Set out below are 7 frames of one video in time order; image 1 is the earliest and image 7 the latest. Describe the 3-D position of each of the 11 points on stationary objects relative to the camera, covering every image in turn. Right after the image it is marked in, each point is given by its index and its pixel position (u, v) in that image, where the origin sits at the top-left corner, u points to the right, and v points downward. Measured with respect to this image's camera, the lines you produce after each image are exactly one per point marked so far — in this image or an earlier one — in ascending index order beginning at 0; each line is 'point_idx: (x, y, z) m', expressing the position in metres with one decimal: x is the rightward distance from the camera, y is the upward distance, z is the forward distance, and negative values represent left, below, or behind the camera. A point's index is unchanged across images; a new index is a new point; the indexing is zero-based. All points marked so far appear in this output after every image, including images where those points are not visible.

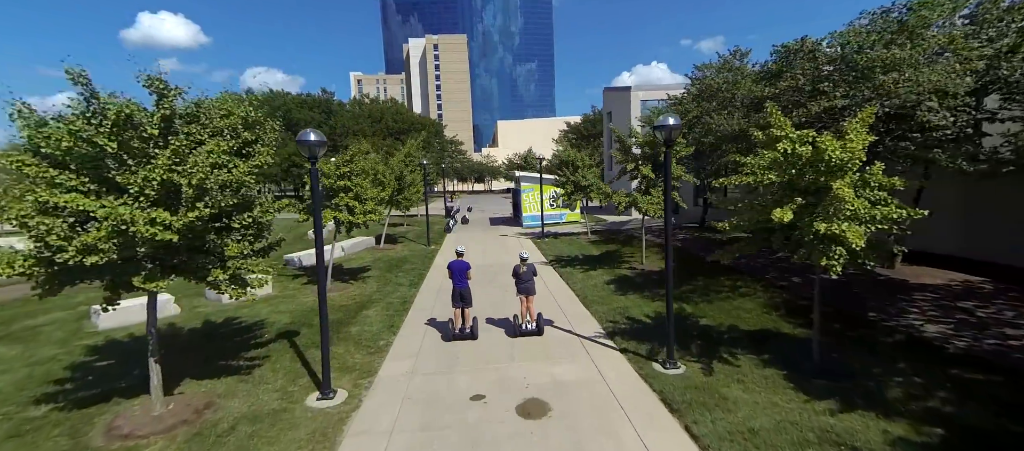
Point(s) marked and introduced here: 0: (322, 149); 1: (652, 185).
0: (-1.7, +0.6, +4.2) m
1: (+2.5, +0.7, +8.4) m
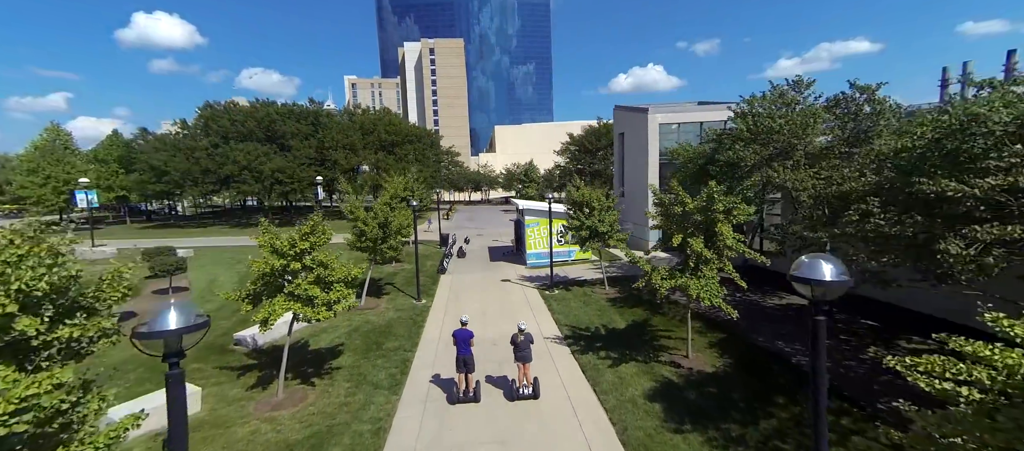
0: (-1.5, -0.5, +2.3) m
1: (+2.6, -0.5, +6.4) m
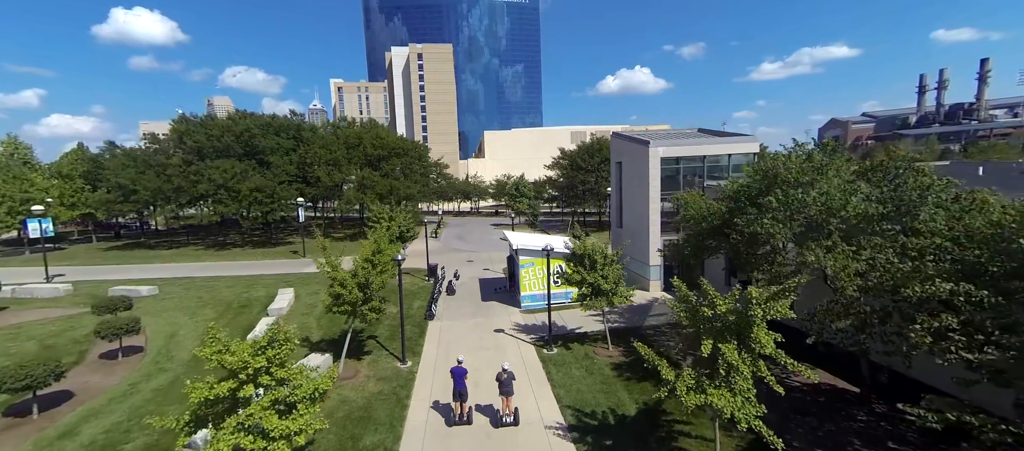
0: (-1.4, -1.7, +1.2) m
1: (+2.6, -1.7, +5.5) m
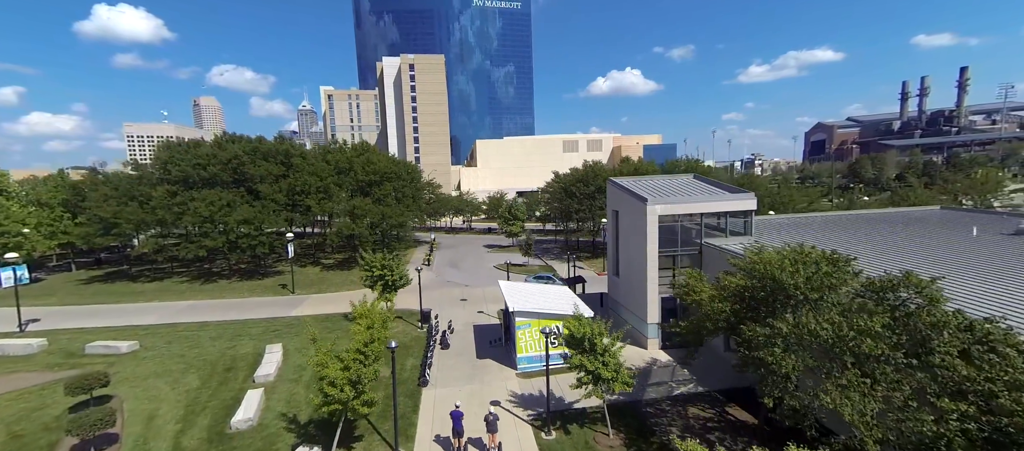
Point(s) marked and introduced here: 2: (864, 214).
0: (-1.3, -3.4, +0.8) m
1: (+2.7, -3.4, +5.1) m
2: (+14.3, +0.5, +19.2) m
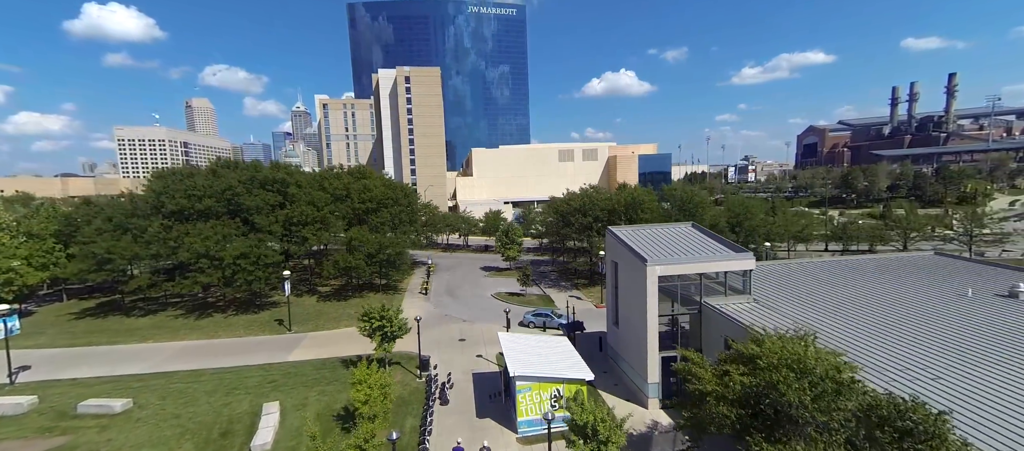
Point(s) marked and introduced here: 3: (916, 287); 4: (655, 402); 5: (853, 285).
0: (-1.1, -5.2, +0.7) m
1: (+2.8, -5.3, +5.1) m
2: (+14.2, -1.4, +19.3) m
3: (+13.5, -2.1, +15.7) m
4: (+4.5, -5.5, +14.7) m
5: (+11.6, -2.1, +16.2) m
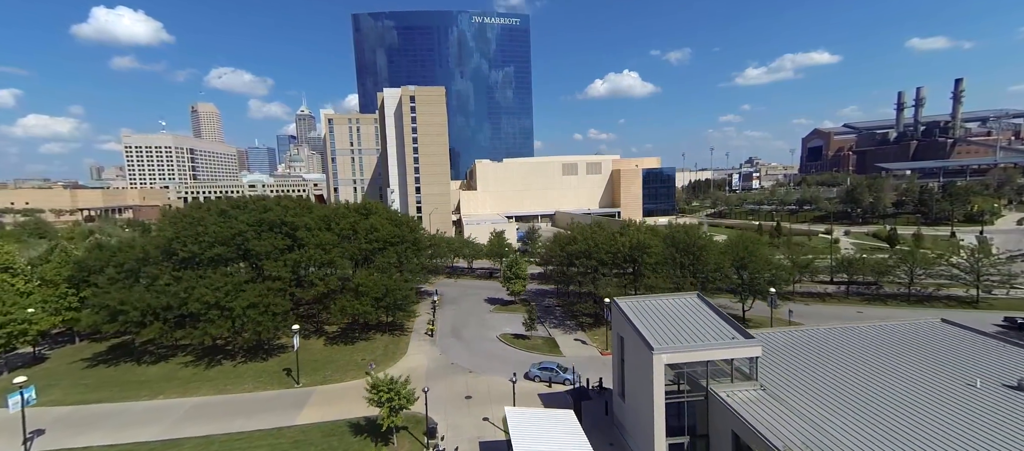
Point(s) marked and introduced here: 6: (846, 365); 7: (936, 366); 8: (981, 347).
0: (-1.0, -7.9, +0.8) m
1: (+3.0, -7.9, +5.2) m
2: (+14.5, -4.2, +19.4) m
3: (+13.7, -4.9, +15.7) m
4: (+4.7, -8.2, +14.8) m
5: (+11.9, -4.9, +16.3) m
6: (+11.9, -4.8, +16.6) m
7: (+14.6, -4.8, +16.0) m
8: (+17.2, -4.4, +17.2) m
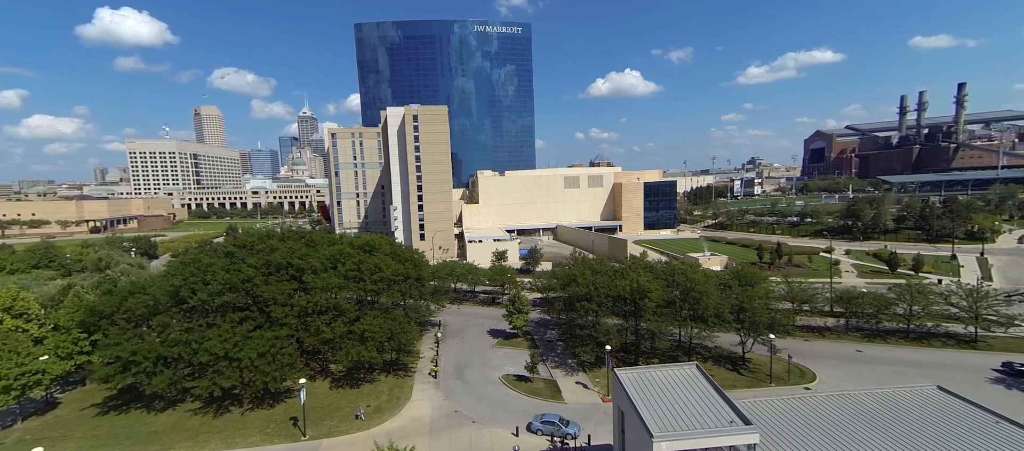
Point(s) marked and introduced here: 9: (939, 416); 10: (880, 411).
0: (-0.9, -10.8, +1.3) m
1: (+3.0, -10.8, +5.6) m
2: (+14.7, -7.1, +19.8) m
3: (+13.8, -7.8, +16.1) m
4: (+4.8, -11.1, +15.2) m
5: (+12.0, -7.8, +16.7) m
6: (+12.0, -7.8, +17.0) m
7: (+14.7, -7.7, +16.4) m
8: (+17.3, -7.4, +17.5) m
9: (+16.4, -7.3, +18.2) m
10: (+14.6, -7.4, +18.6) m
